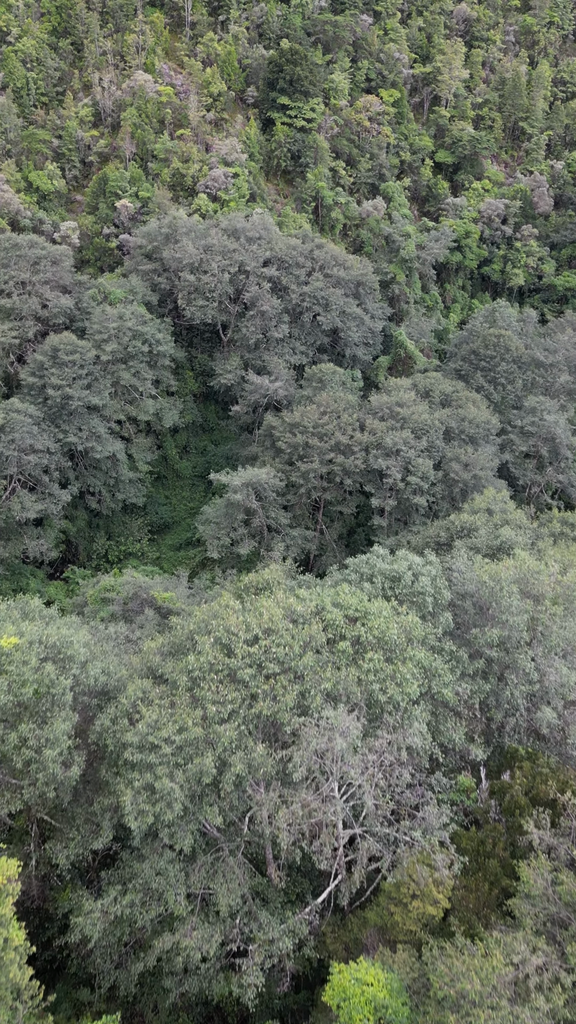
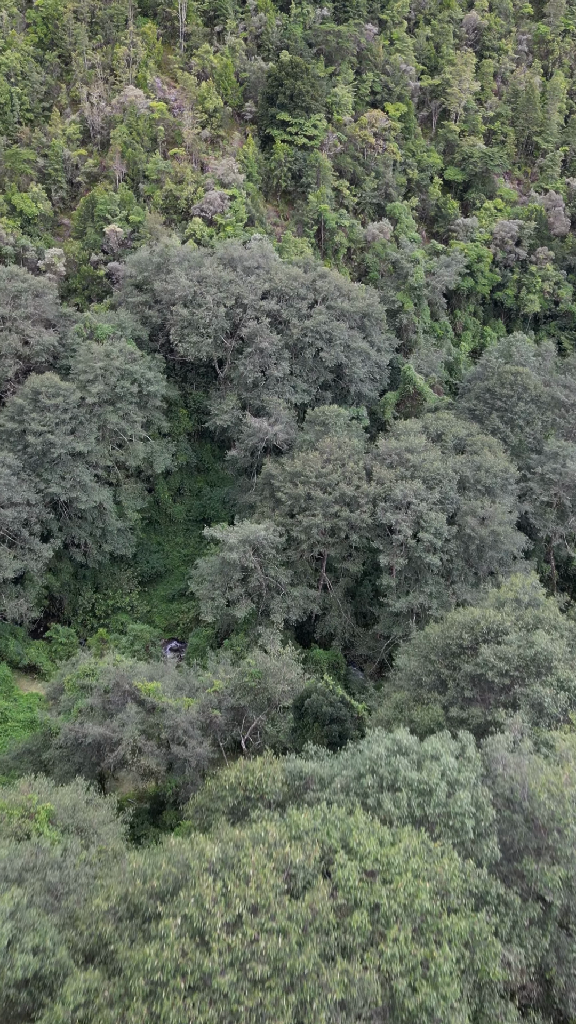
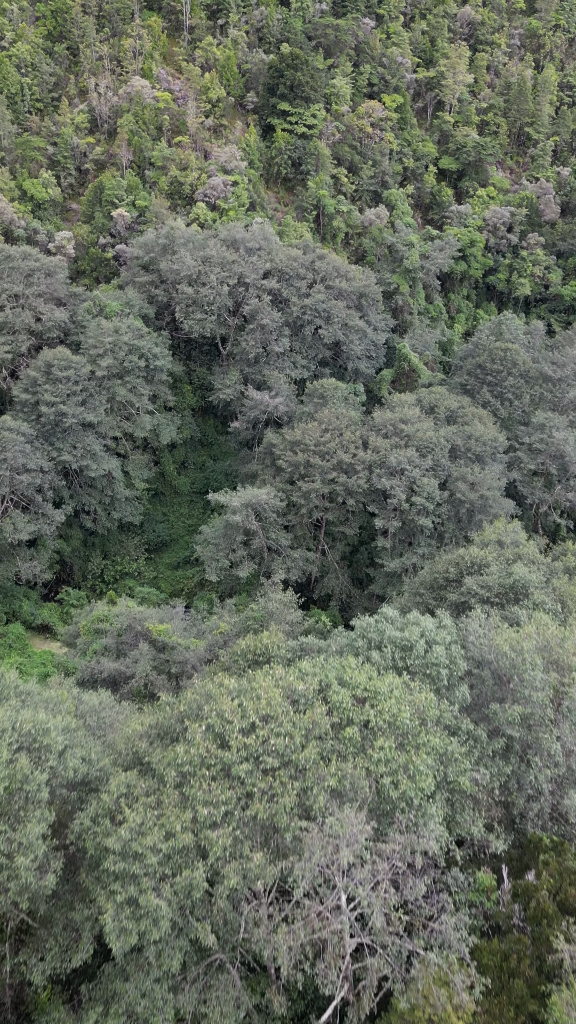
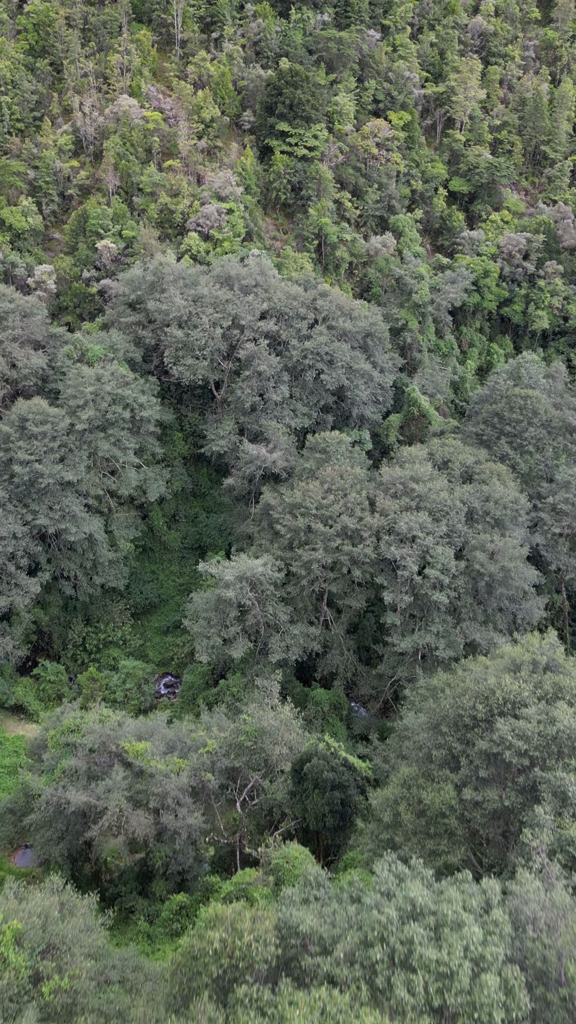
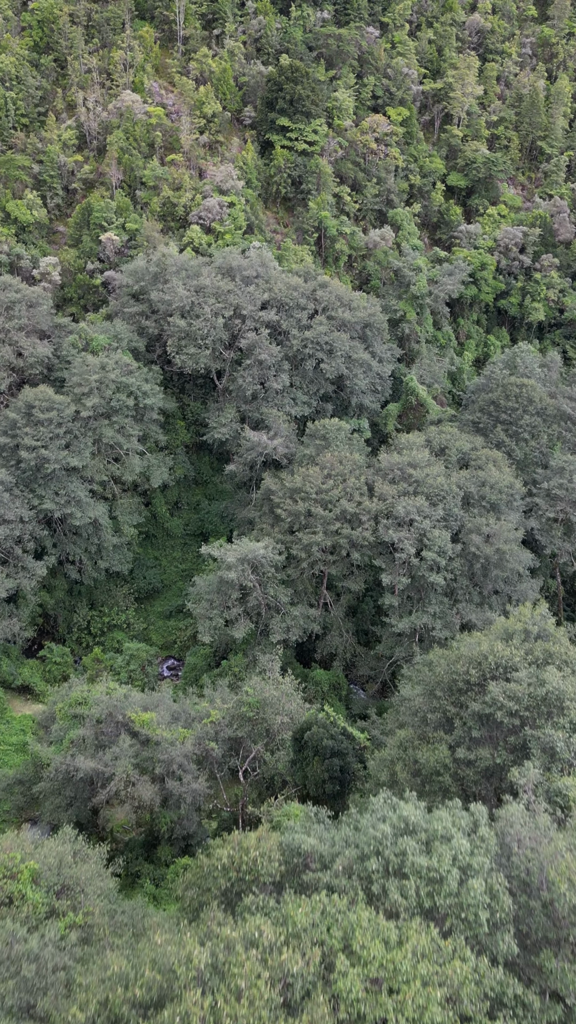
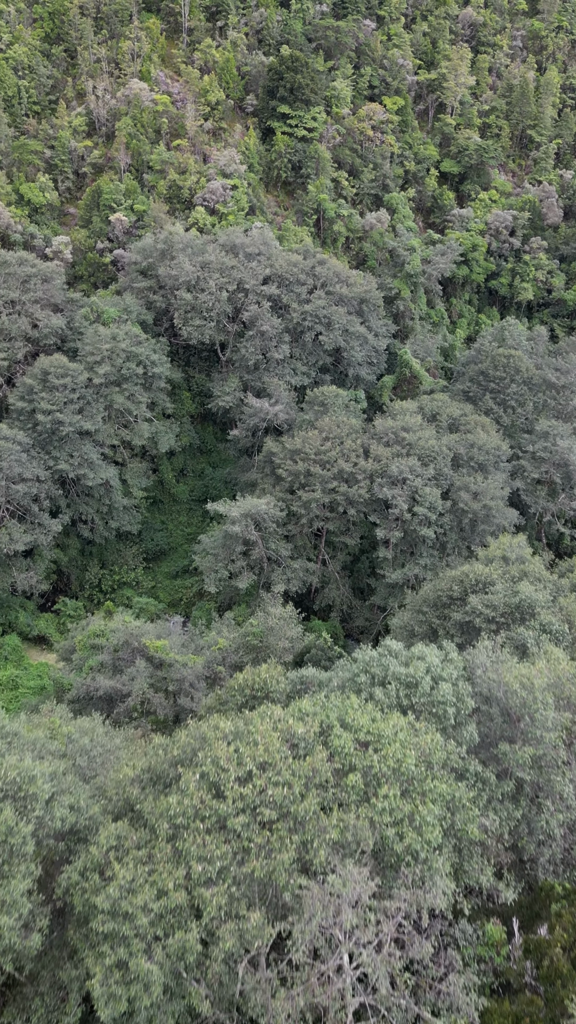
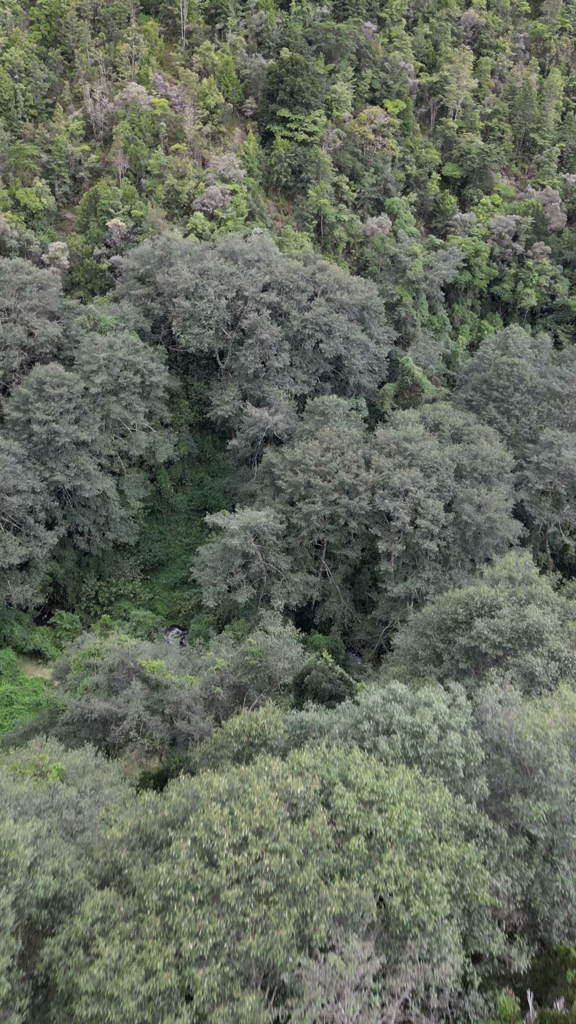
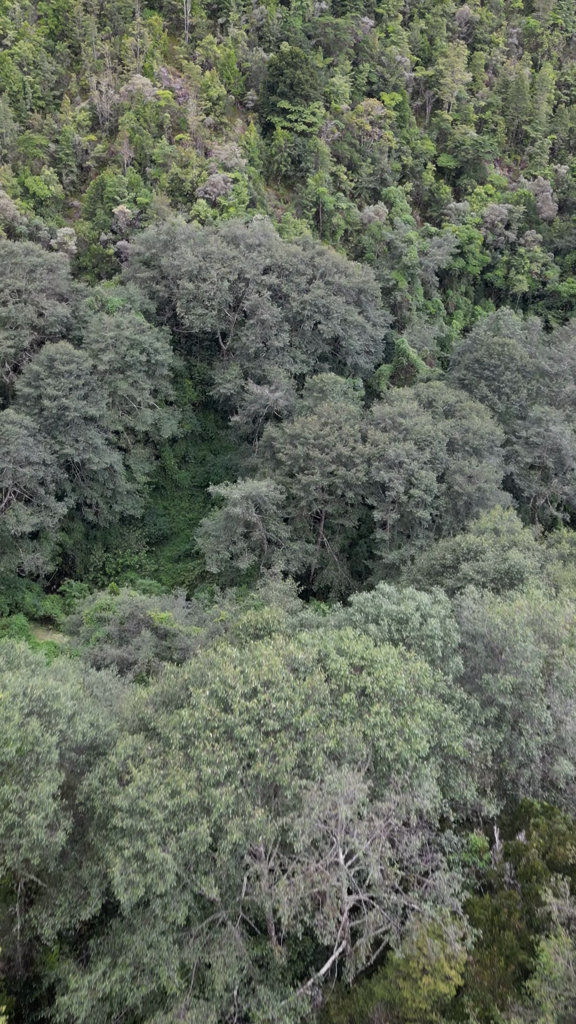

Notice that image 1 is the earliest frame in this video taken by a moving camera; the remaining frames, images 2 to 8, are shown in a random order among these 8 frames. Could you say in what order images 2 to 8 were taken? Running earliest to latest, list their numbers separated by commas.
8, 3, 6, 7, 2, 5, 4
